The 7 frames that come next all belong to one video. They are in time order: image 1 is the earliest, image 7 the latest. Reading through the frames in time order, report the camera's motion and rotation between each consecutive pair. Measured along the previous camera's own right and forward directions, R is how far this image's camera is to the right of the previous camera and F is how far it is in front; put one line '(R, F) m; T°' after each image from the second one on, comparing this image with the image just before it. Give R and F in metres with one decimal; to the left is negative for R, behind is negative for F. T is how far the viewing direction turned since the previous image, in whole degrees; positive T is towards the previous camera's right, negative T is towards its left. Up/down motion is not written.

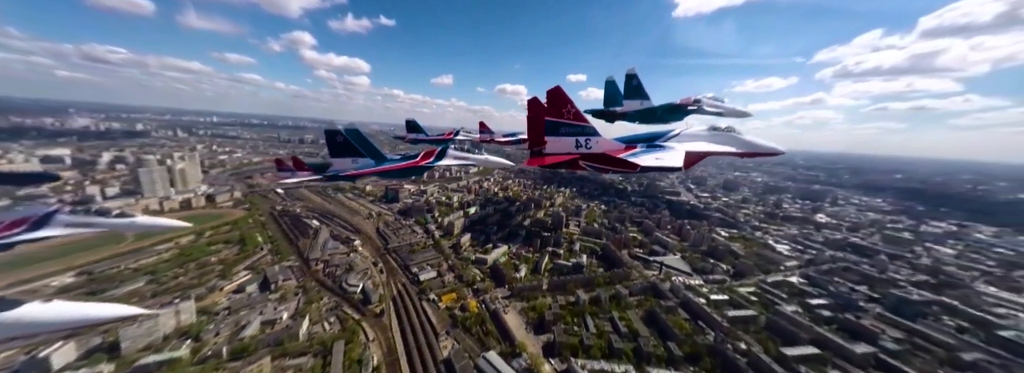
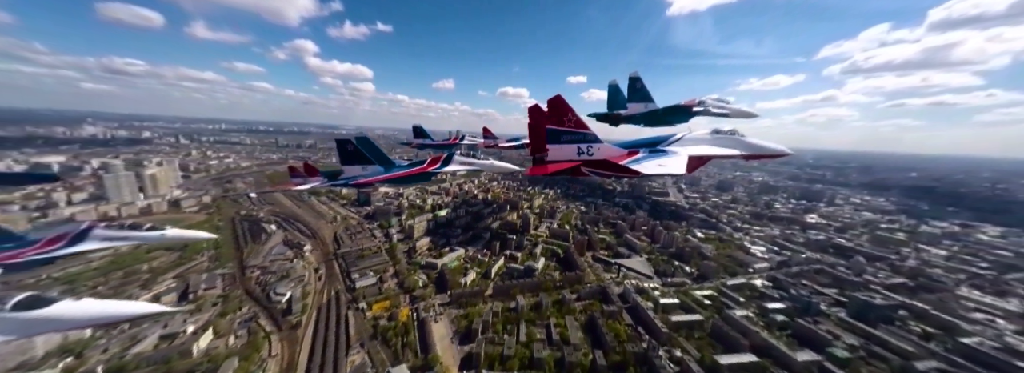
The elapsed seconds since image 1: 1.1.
(+1.4, +0.2) m; -1°
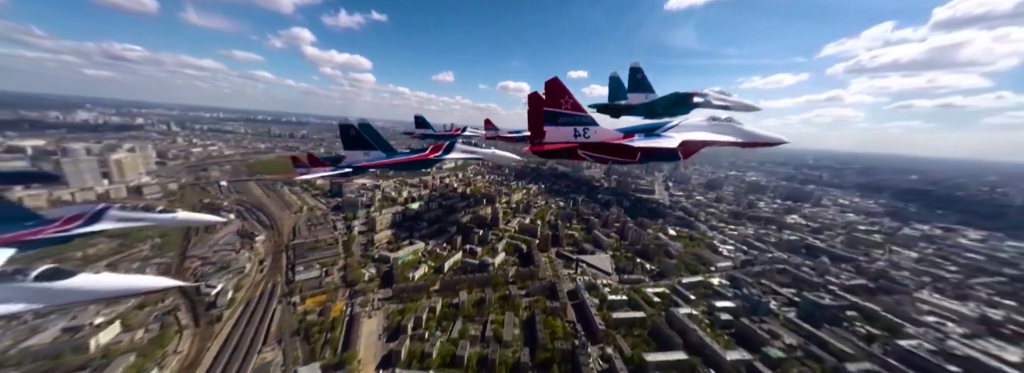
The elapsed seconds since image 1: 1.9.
(+1.1, +0.2) m; 0°
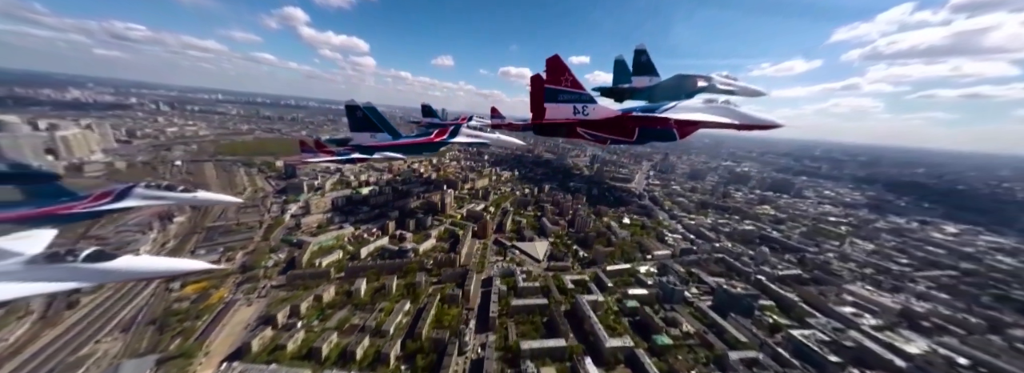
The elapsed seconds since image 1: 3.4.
(+1.8, +0.3) m; 0°
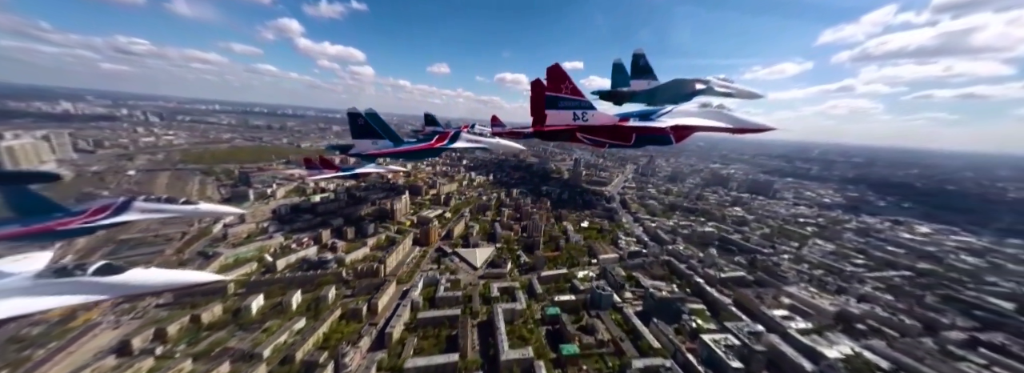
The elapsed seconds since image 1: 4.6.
(+1.6, +0.2) m; +1°
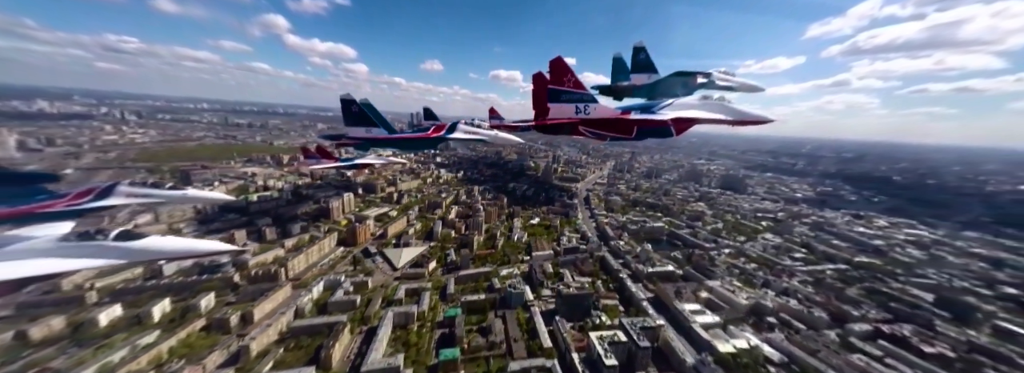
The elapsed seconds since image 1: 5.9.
(+1.7, +0.2) m; +1°
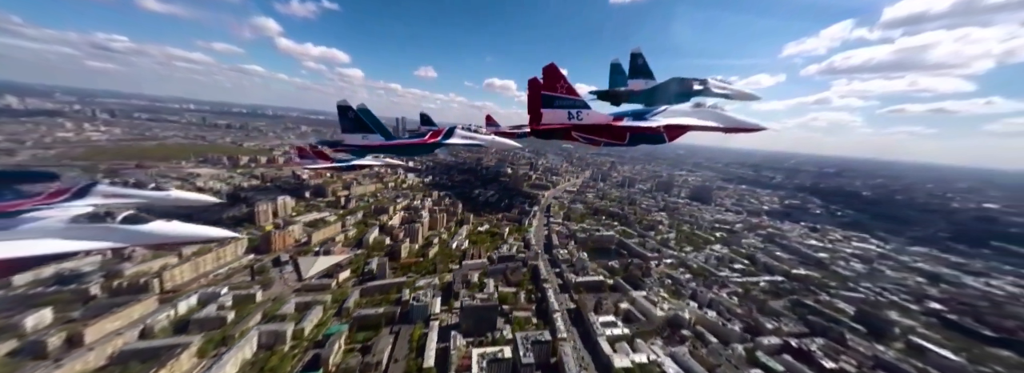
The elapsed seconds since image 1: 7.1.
(+1.6, +0.2) m; +2°
